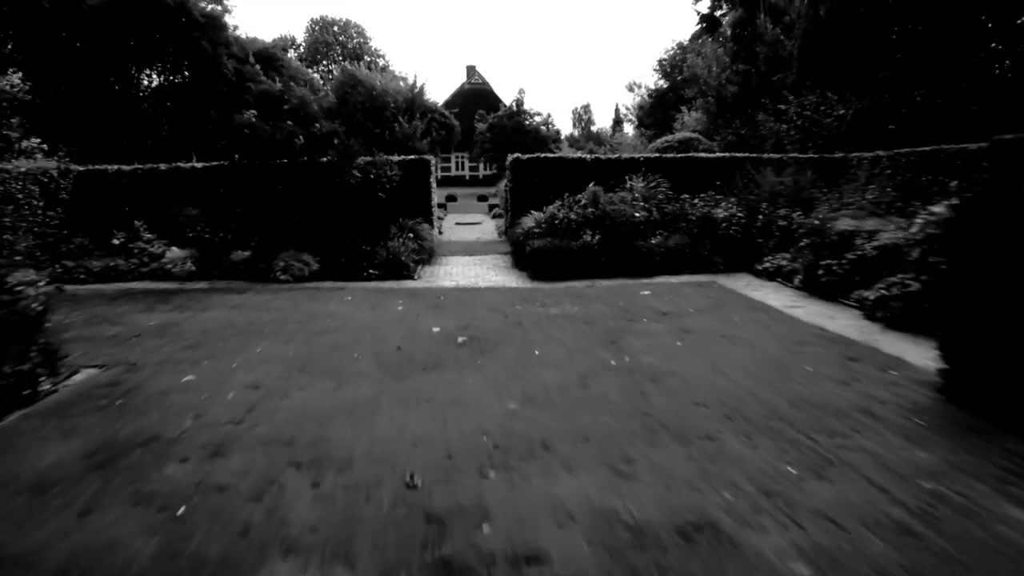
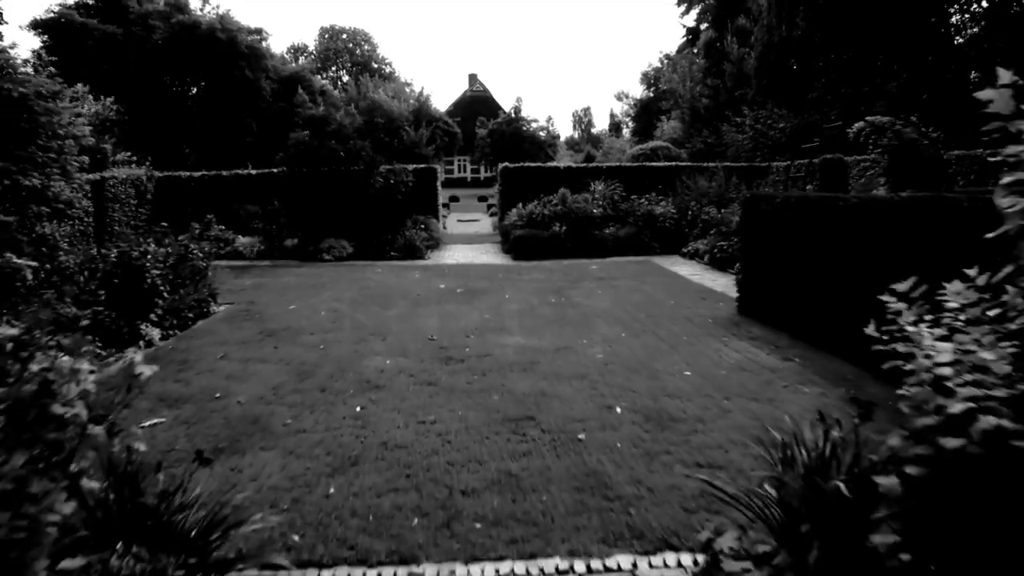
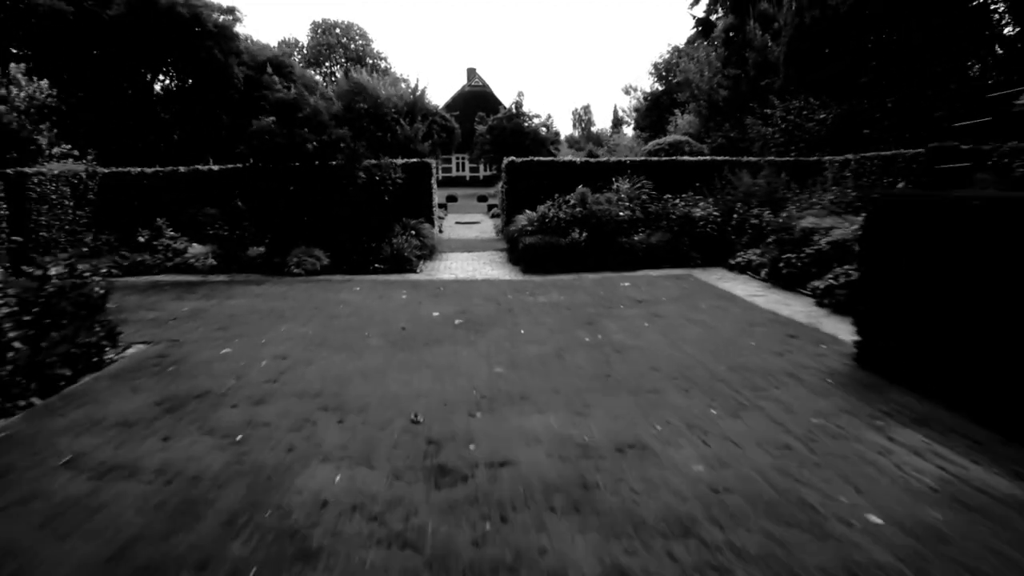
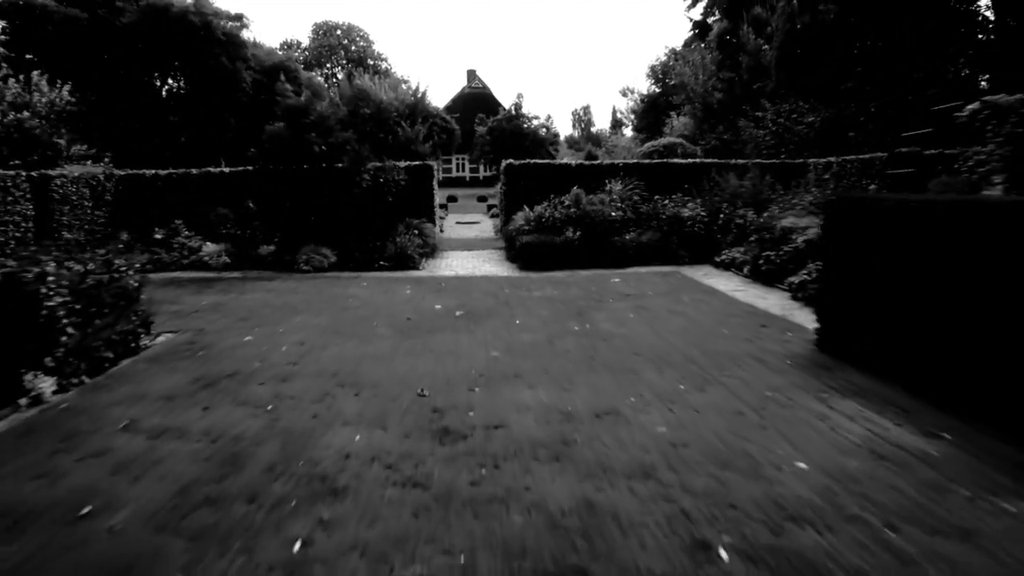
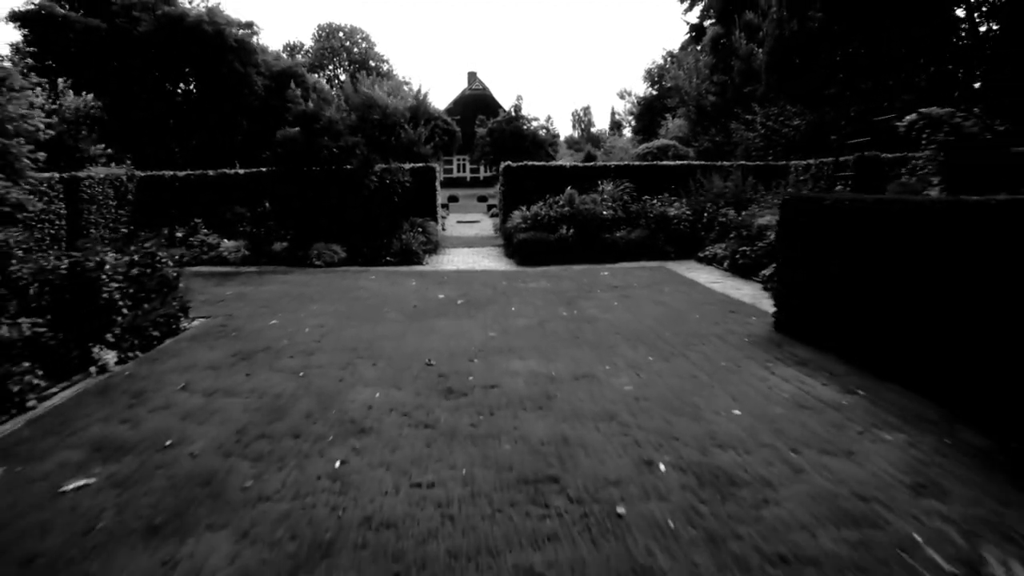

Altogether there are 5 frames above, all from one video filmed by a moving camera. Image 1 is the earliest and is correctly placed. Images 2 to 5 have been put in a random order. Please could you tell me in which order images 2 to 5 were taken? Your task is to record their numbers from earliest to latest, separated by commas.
3, 4, 5, 2
